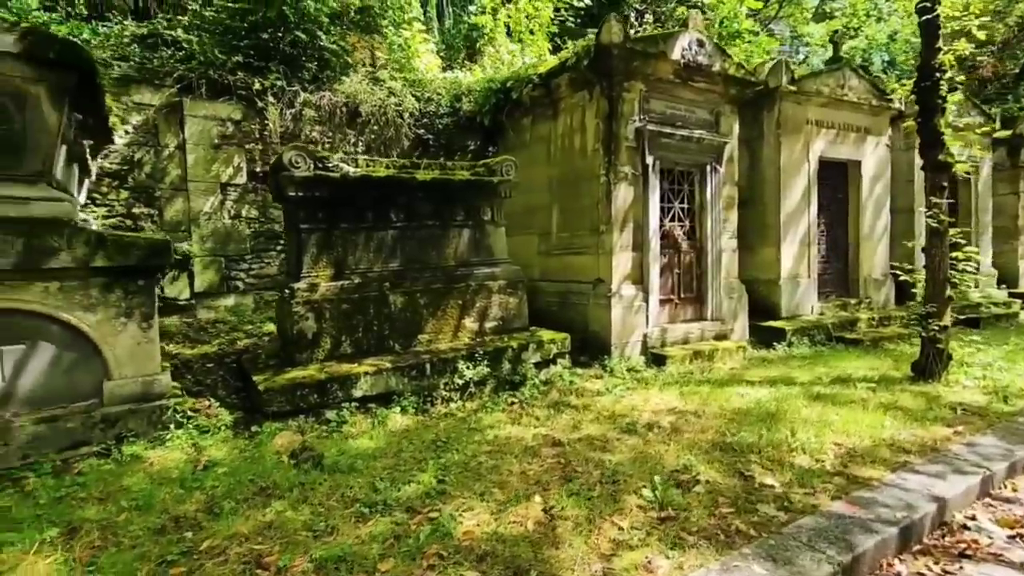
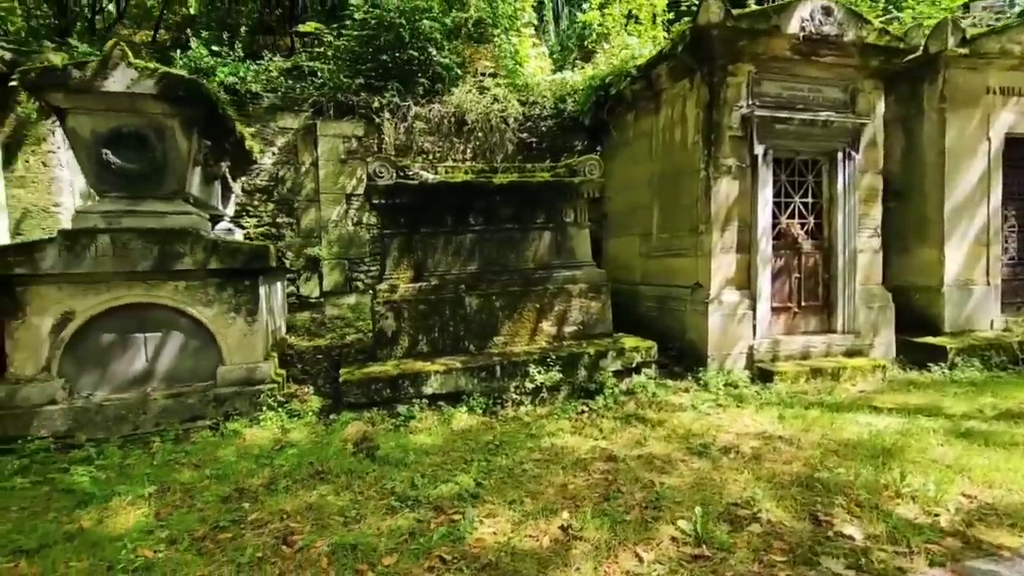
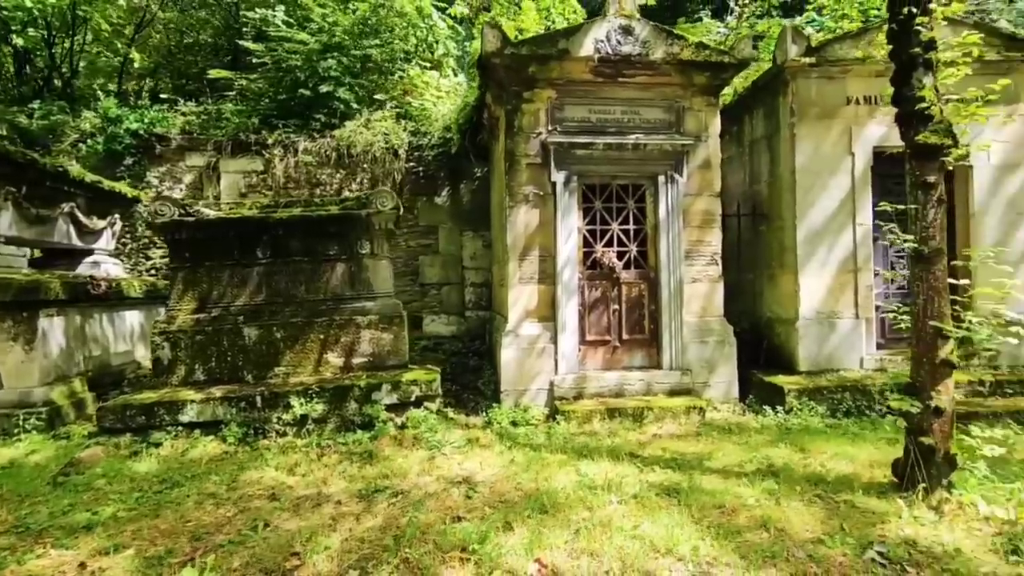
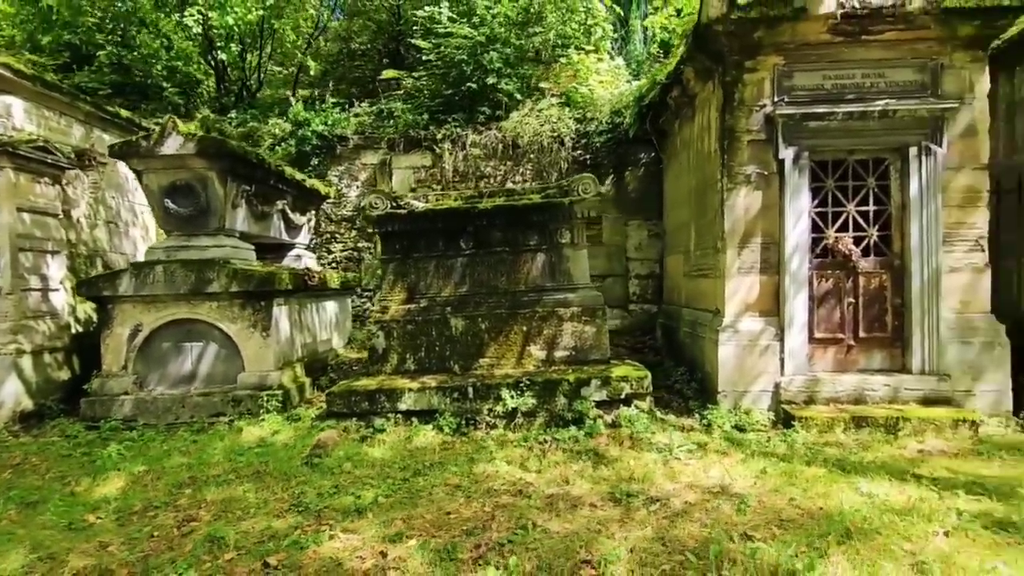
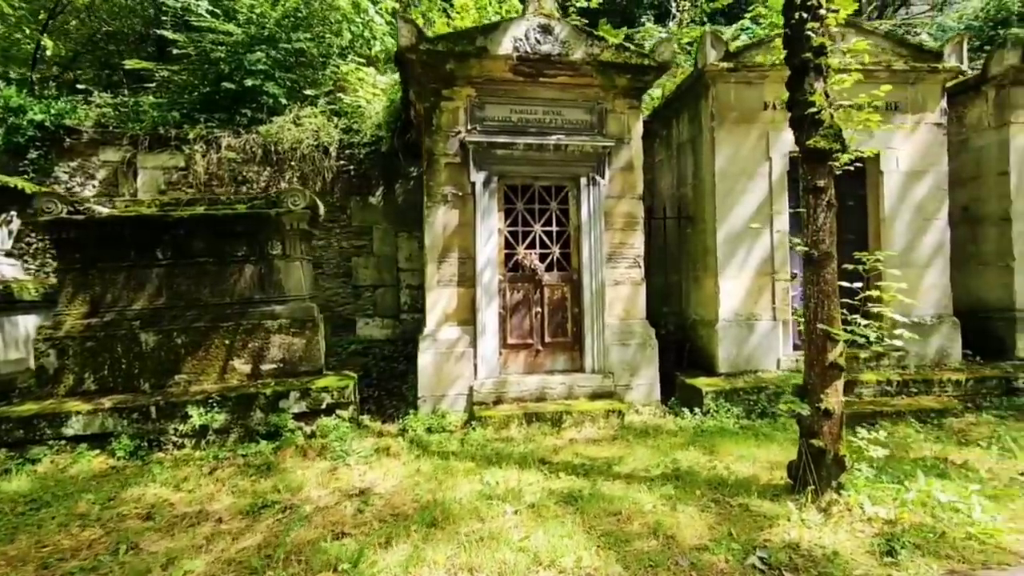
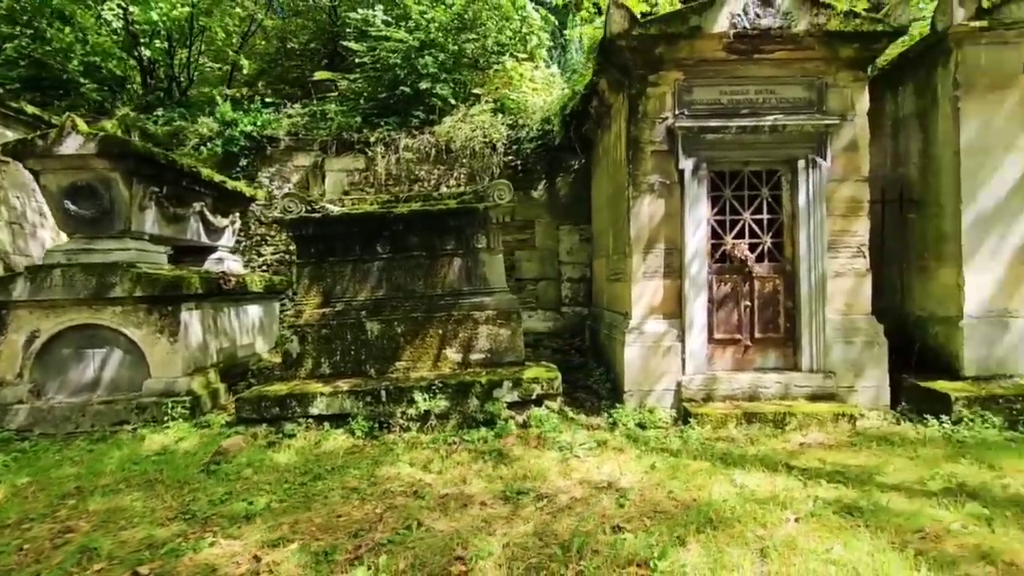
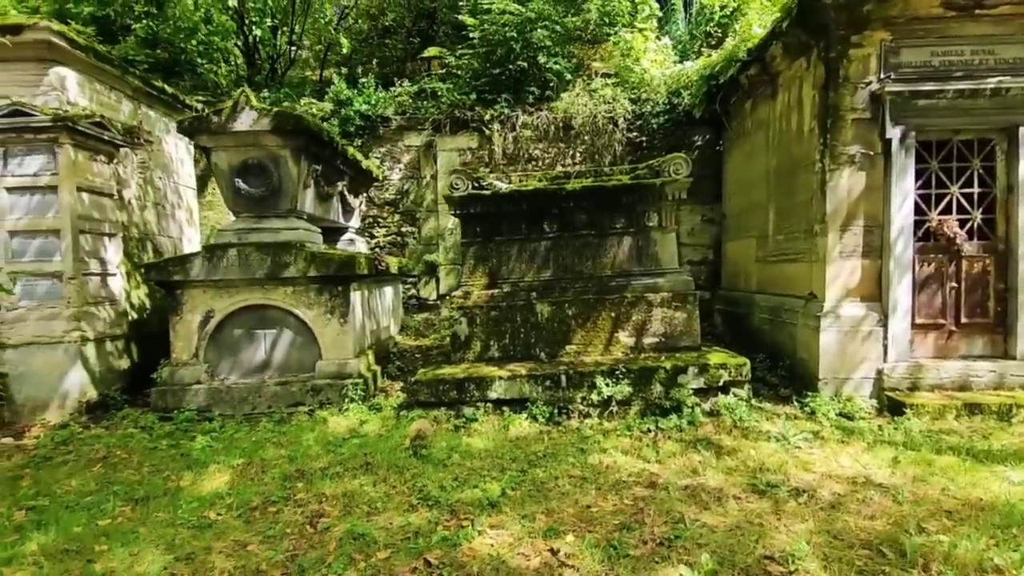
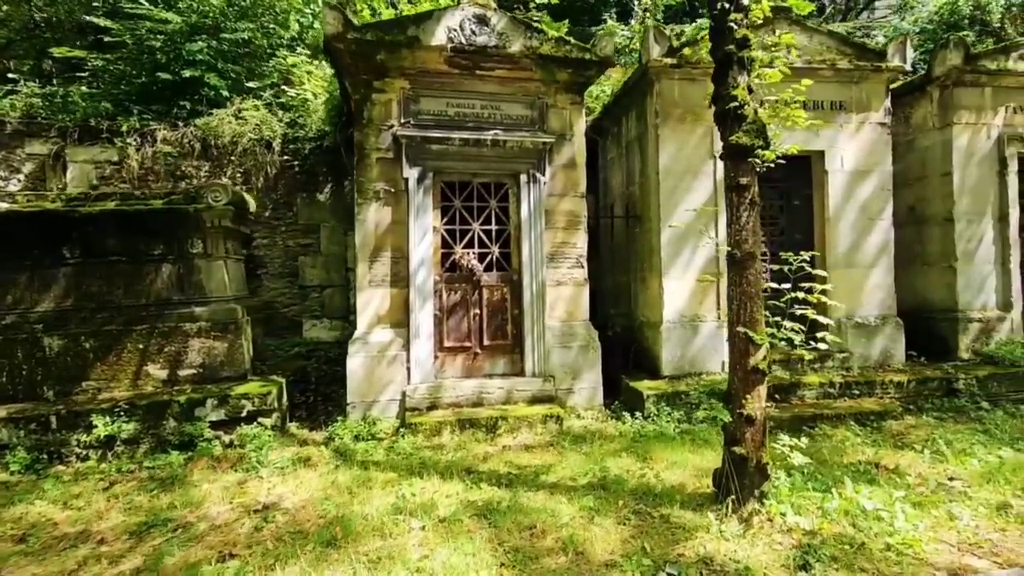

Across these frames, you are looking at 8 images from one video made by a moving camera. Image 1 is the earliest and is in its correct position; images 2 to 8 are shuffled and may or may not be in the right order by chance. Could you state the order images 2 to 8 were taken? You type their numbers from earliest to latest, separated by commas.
2, 7, 4, 6, 3, 5, 8
